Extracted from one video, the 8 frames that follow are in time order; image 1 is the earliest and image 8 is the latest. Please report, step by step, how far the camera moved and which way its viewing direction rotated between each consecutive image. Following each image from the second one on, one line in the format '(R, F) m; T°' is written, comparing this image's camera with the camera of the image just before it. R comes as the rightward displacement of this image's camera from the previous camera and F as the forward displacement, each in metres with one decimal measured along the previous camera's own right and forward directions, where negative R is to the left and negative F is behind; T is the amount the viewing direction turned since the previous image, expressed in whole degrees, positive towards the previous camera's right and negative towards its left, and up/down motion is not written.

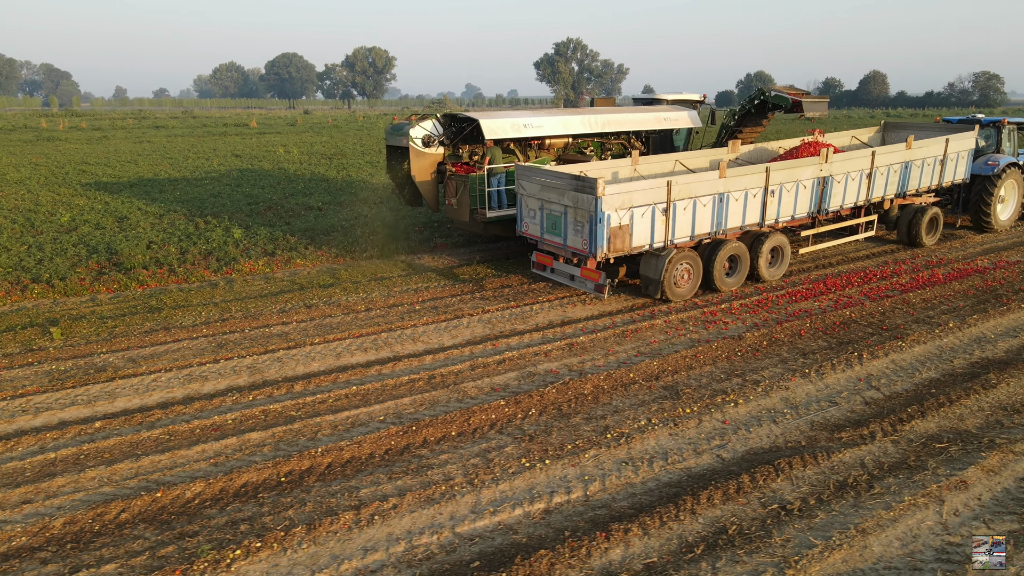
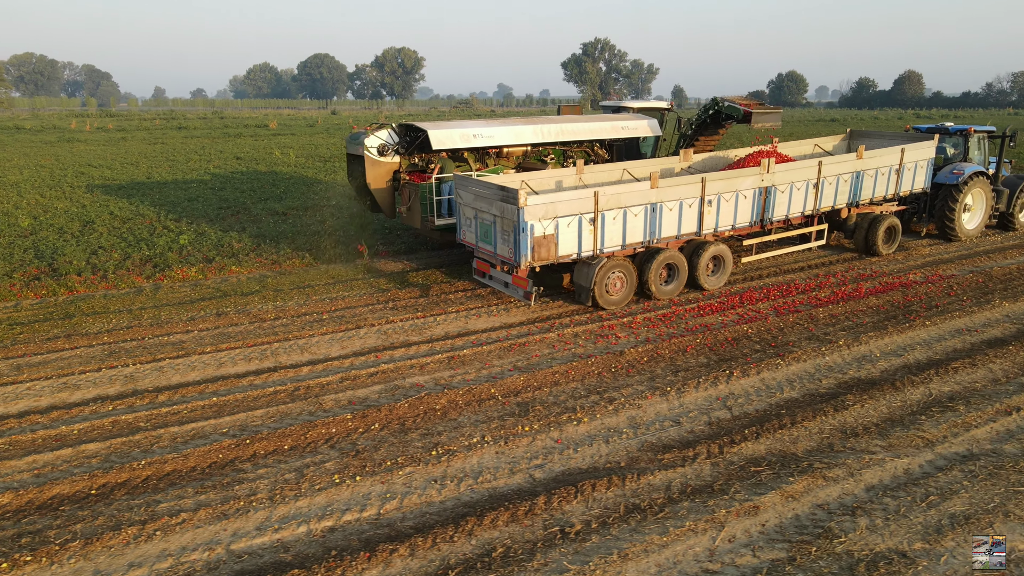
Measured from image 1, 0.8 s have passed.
(+1.5, 0.0) m; -2°
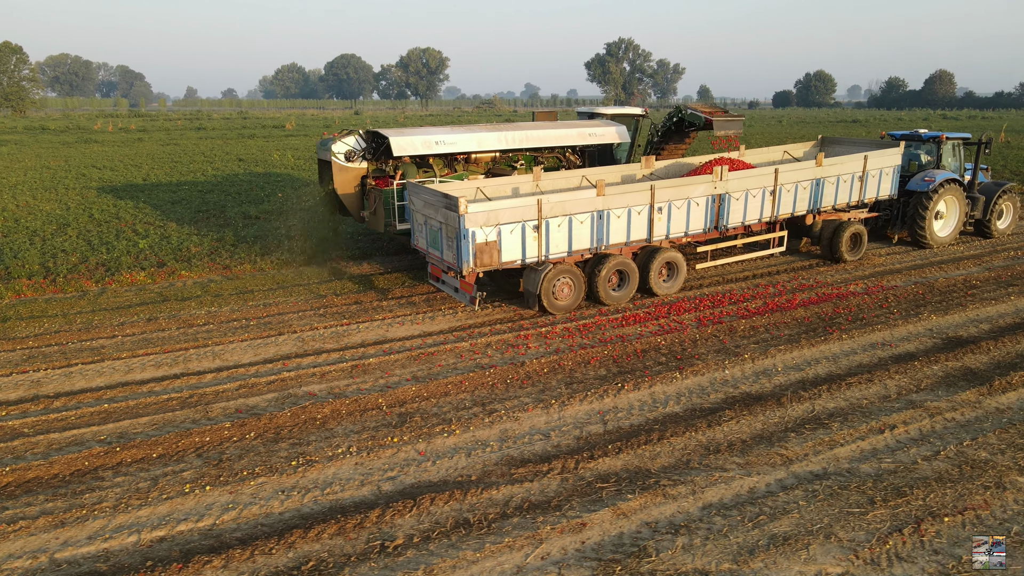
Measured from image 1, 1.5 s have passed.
(+1.3, 0.0) m; -2°
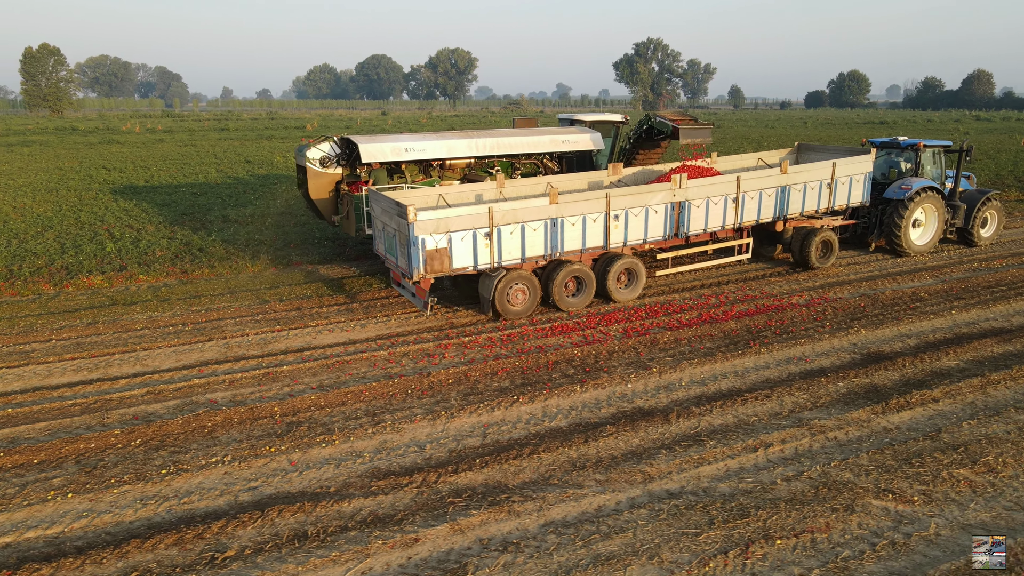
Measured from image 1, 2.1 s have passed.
(+1.3, 0.0) m; -2°
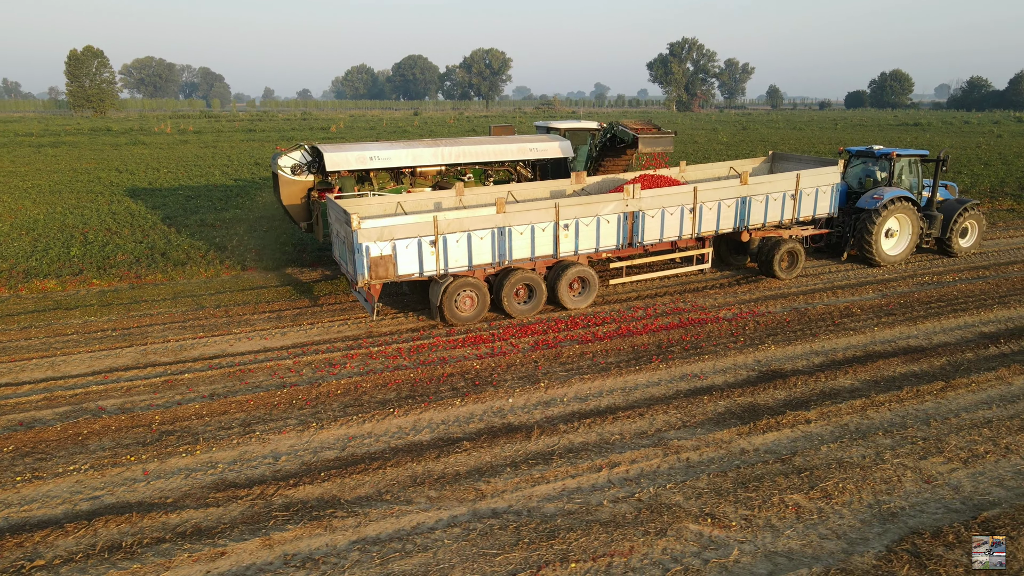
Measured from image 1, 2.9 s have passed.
(+1.6, 0.0) m; -2°
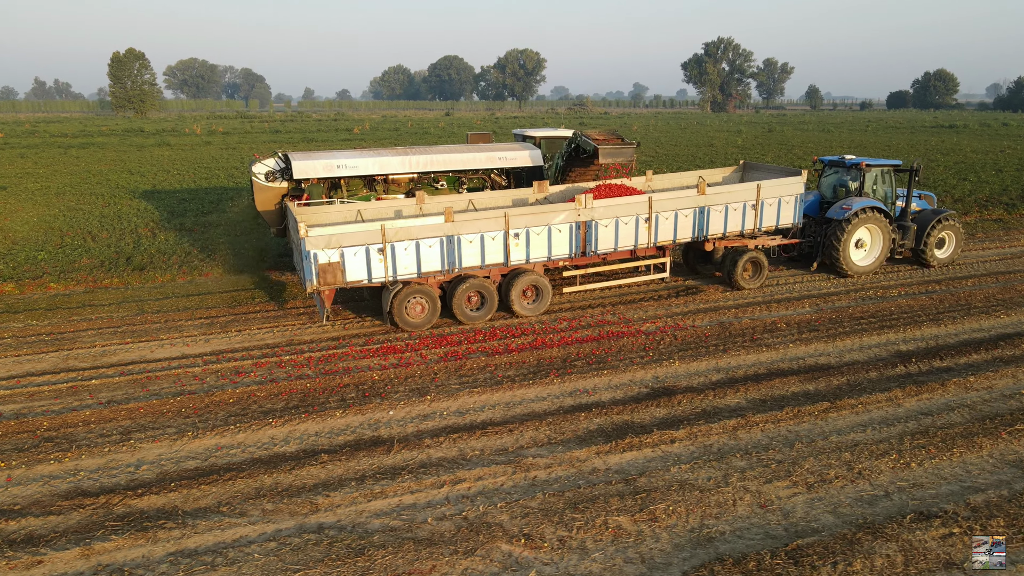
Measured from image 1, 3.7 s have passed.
(+1.6, 0.0) m; -2°
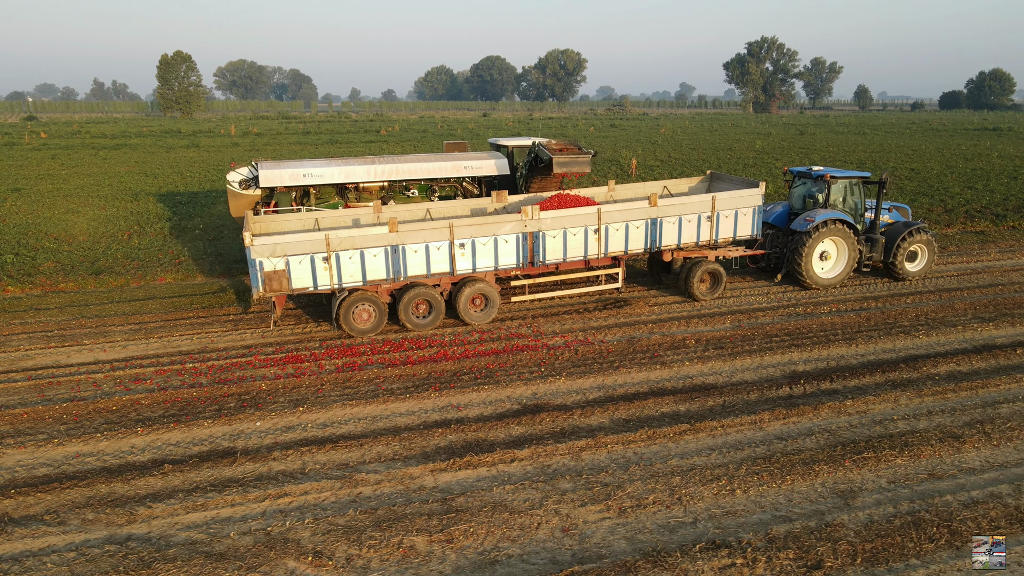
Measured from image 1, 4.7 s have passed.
(+1.9, 0.0) m; -3°
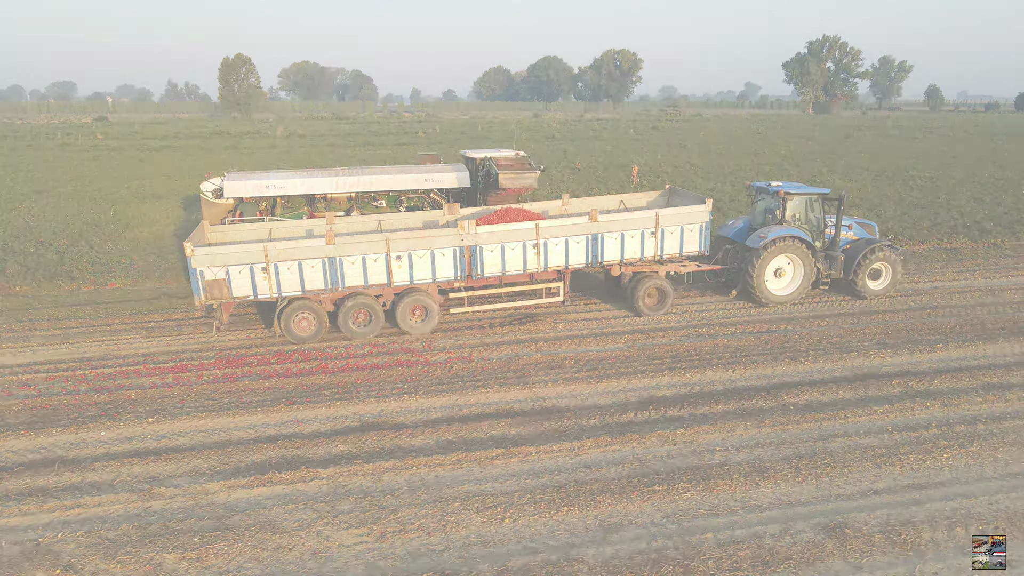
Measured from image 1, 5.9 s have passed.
(+2.5, 0.0) m; -4°
